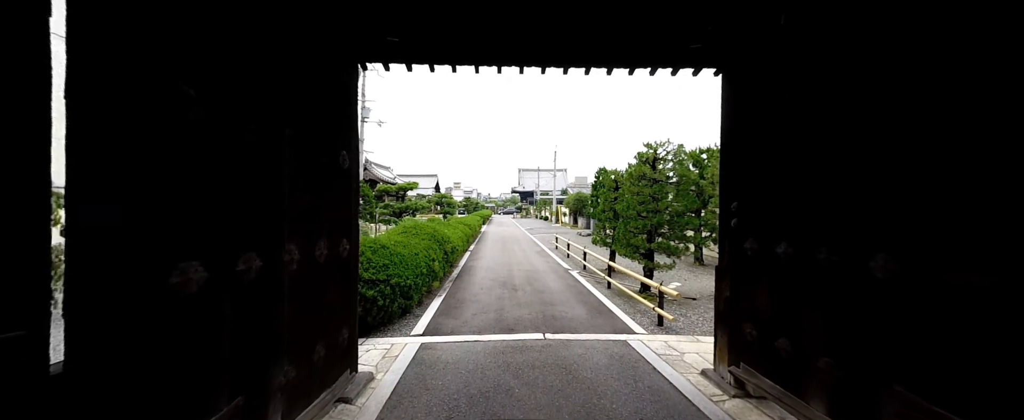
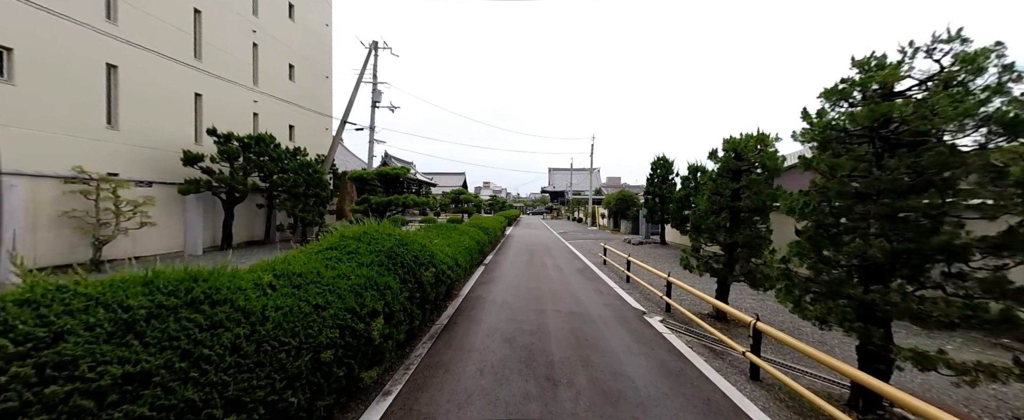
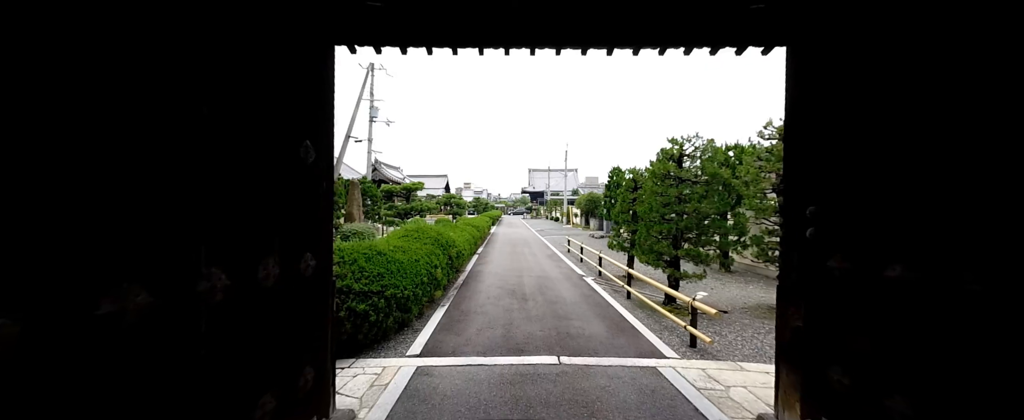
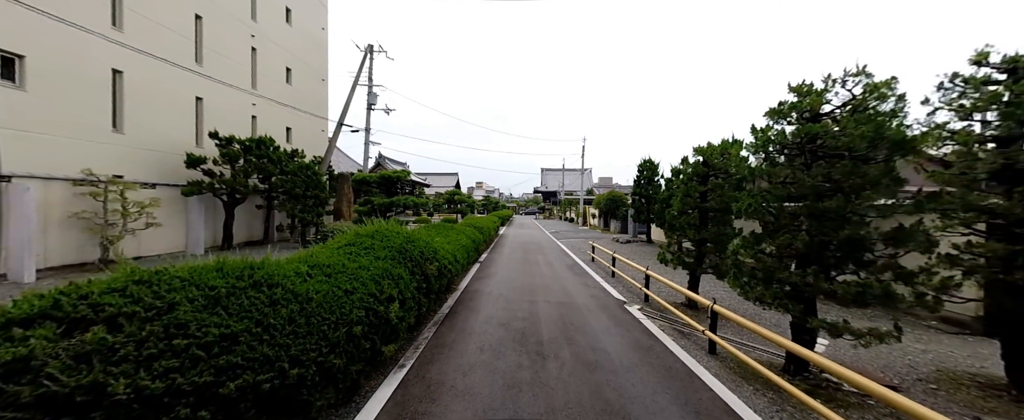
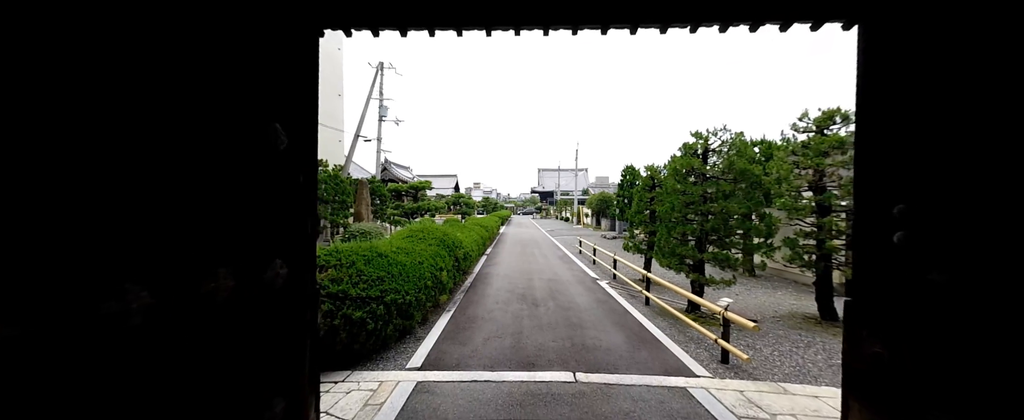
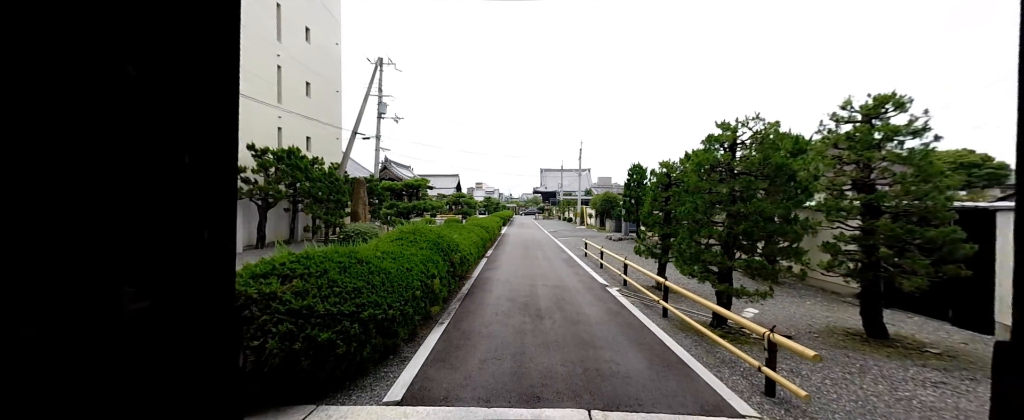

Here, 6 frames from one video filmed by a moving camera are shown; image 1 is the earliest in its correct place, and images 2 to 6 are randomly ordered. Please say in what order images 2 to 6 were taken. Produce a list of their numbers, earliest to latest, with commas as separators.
3, 5, 6, 4, 2
